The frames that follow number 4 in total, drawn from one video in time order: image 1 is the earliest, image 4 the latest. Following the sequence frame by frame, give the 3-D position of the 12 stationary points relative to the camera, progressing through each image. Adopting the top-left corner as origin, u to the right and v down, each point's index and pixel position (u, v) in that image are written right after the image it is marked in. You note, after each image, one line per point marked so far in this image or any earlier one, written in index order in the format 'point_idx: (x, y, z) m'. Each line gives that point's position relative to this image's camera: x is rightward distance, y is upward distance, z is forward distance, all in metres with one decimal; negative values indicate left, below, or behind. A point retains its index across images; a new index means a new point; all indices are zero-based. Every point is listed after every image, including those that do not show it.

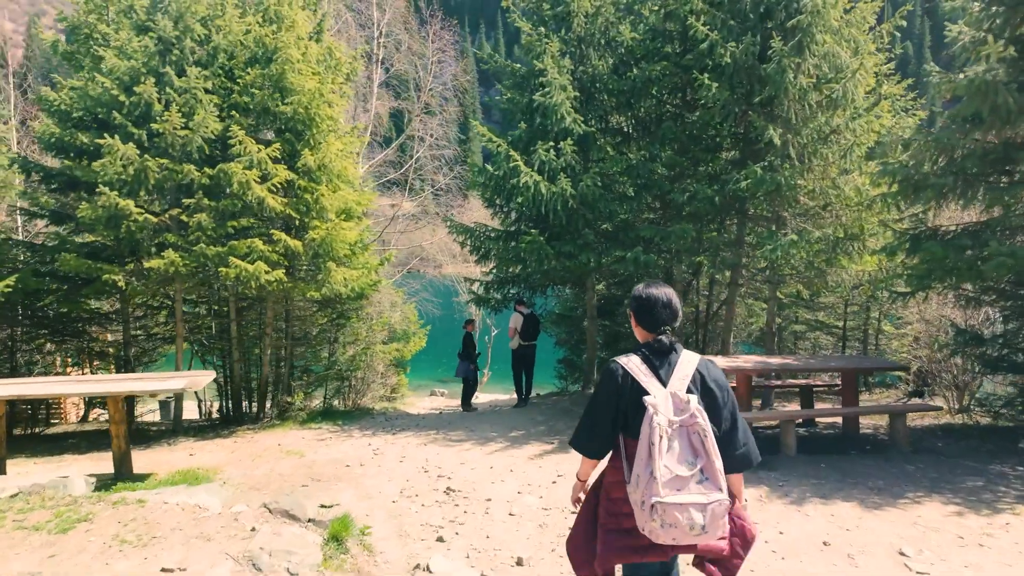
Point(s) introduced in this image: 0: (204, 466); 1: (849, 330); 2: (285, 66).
0: (-4.4, -2.5, +8.5) m
1: (+8.4, -1.0, +15.1) m
2: (-4.0, +3.9, +10.8) m
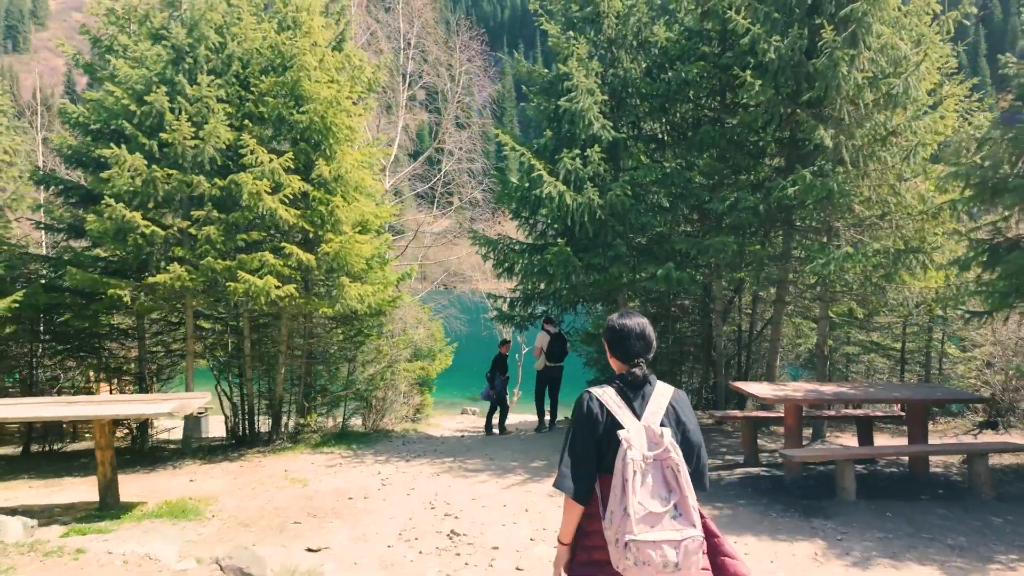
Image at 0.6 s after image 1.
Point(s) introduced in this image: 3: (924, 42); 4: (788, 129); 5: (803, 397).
0: (-4.1, -2.7, +7.9) m
1: (+9.0, -1.5, +13.8) m
2: (-3.6, +3.6, +10.4) m
3: (+6.3, +3.8, +9.3) m
4: (+4.8, +2.7, +10.5) m
5: (+3.7, -1.4, +7.7) m
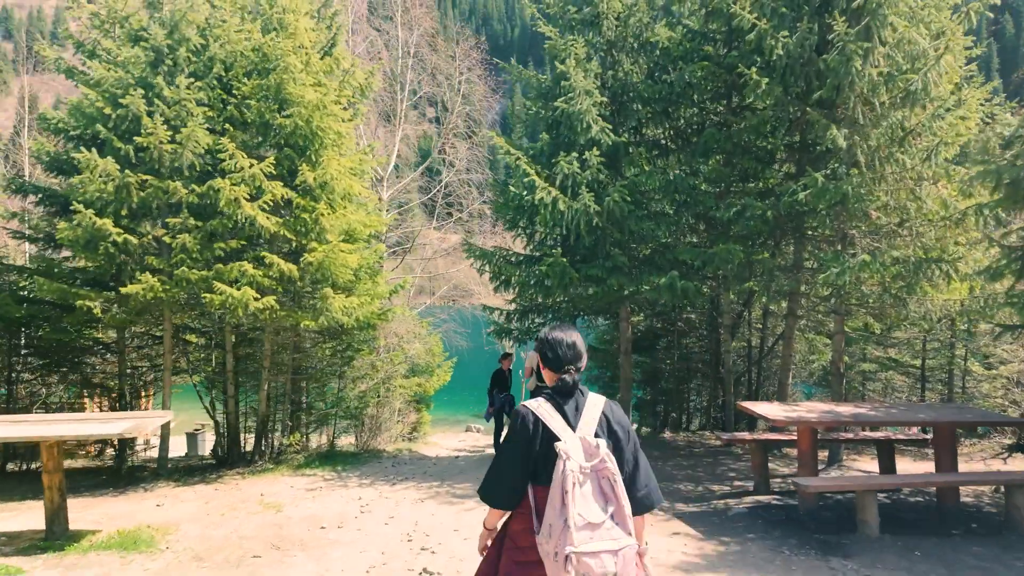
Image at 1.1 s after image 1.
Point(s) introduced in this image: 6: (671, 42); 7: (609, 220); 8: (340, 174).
0: (-4.3, -2.9, +7.3) m
1: (+9.0, -1.8, +13.0) m
2: (-3.7, +3.5, +9.9) m
3: (+6.2, +3.6, +8.7) m
4: (+4.6, +2.5, +9.8) m
5: (+3.5, -1.5, +7.0) m
6: (+2.9, +4.4, +10.9) m
7: (+1.6, +1.1, +10.1) m
8: (-2.9, +1.9, +10.3) m
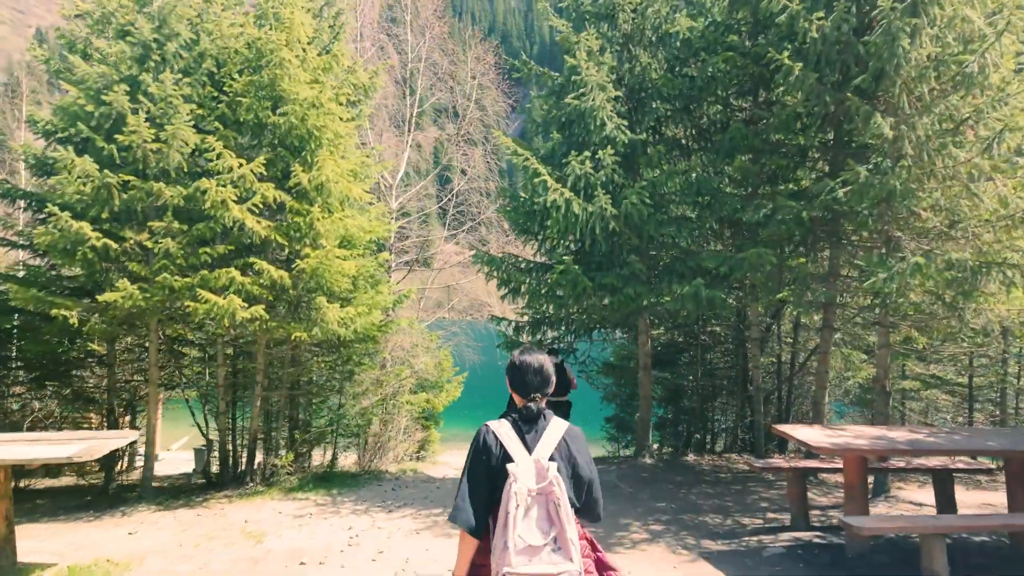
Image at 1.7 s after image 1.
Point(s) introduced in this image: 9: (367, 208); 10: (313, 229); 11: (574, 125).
0: (-4.3, -2.9, +6.6) m
1: (+9.2, -2.0, +11.9) m
2: (-3.6, +3.3, +9.3) m
3: (+6.3, +3.5, +7.8) m
4: (+4.8, +2.4, +9.0) m
5: (+3.5, -1.6, +6.1) m
6: (+3.0, +4.3, +10.1) m
7: (+1.7, +1.0, +9.2) m
8: (-2.8, +1.8, +9.6) m
9: (-2.6, +1.4, +10.9) m
10: (-3.1, +0.9, +9.3) m
11: (+1.0, +2.7, +9.8) m
